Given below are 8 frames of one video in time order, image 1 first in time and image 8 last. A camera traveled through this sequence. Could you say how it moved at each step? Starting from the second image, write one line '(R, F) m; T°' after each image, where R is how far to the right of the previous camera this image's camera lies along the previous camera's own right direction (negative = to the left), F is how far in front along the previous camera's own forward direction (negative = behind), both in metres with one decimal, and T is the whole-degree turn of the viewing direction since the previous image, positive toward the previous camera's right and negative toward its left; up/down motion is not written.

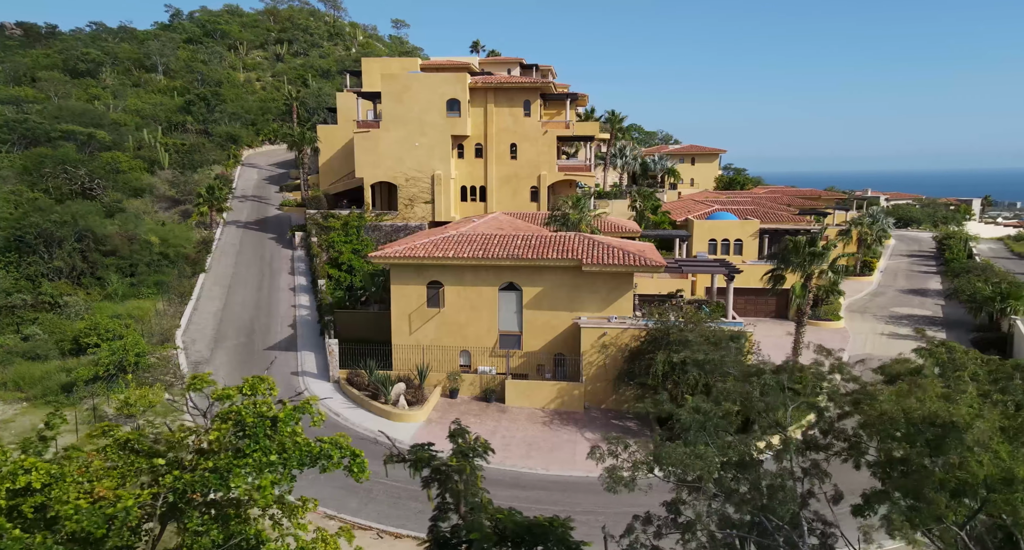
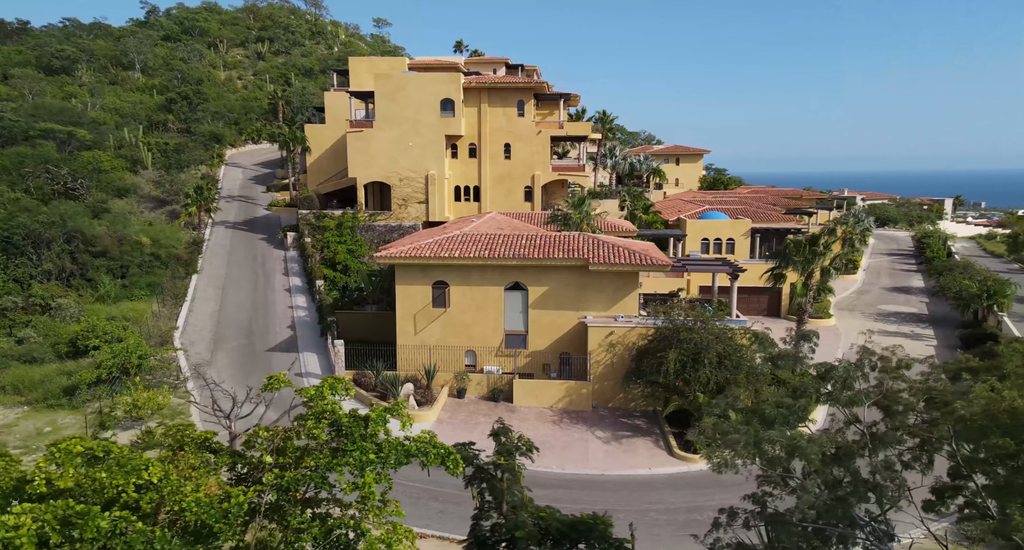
(-1.0, -0.1) m; +2°
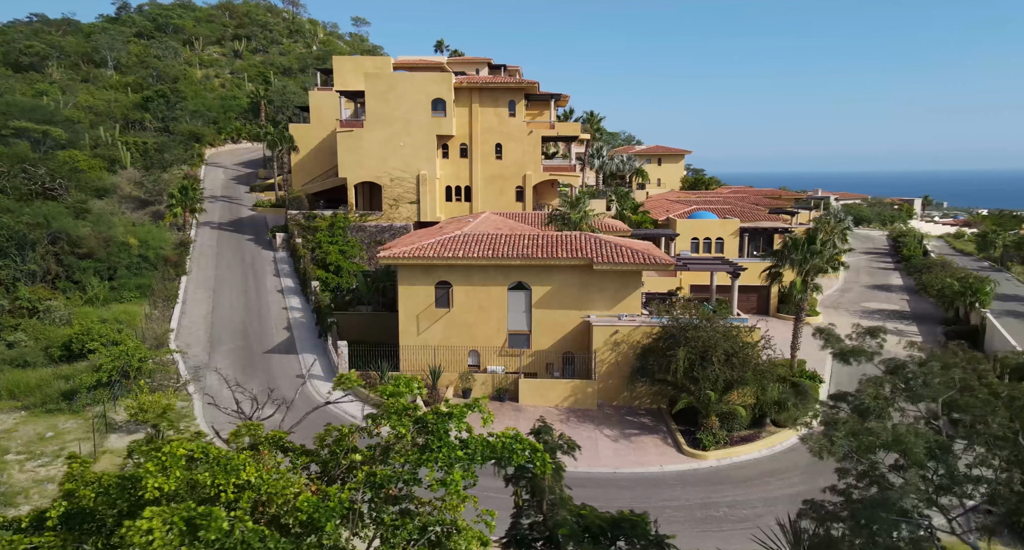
(-1.1, -0.1) m; +2°
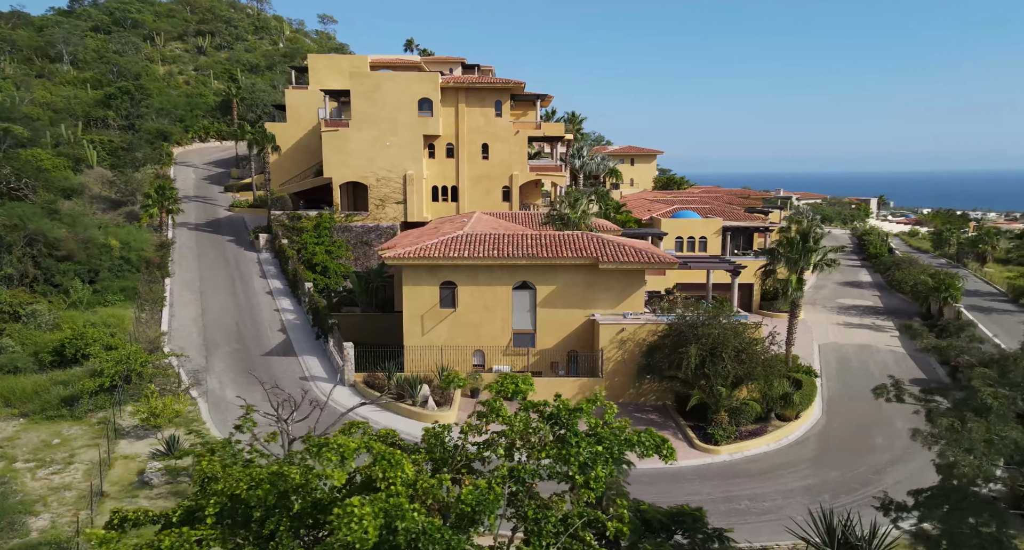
(-1.6, -0.2) m; +3°
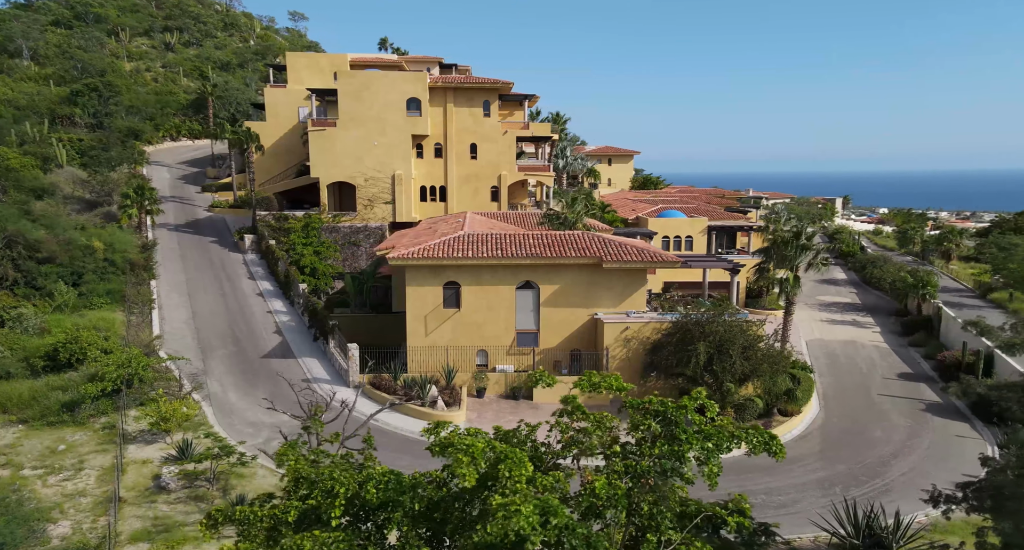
(-1.4, -0.1) m; +3°
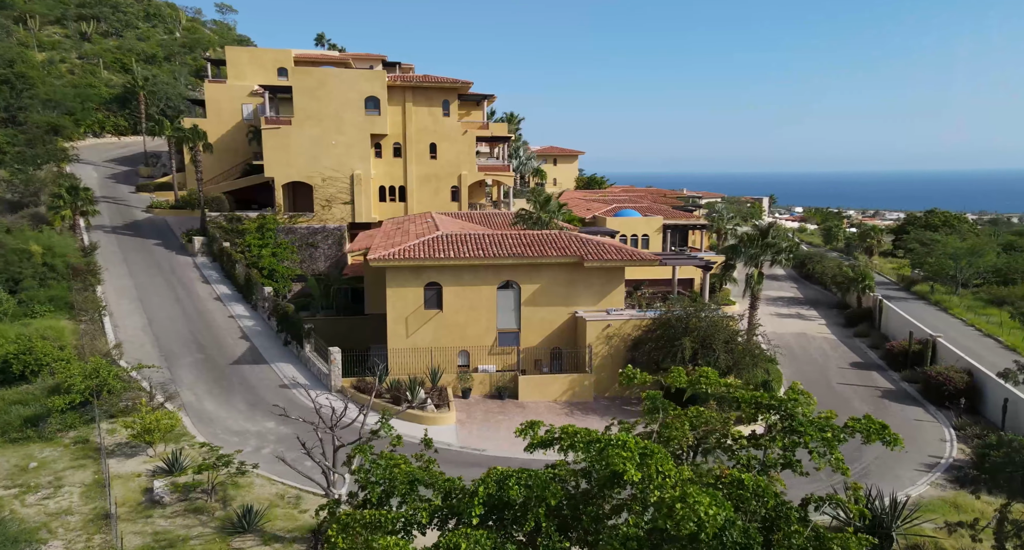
(-1.9, 0.0) m; +6°
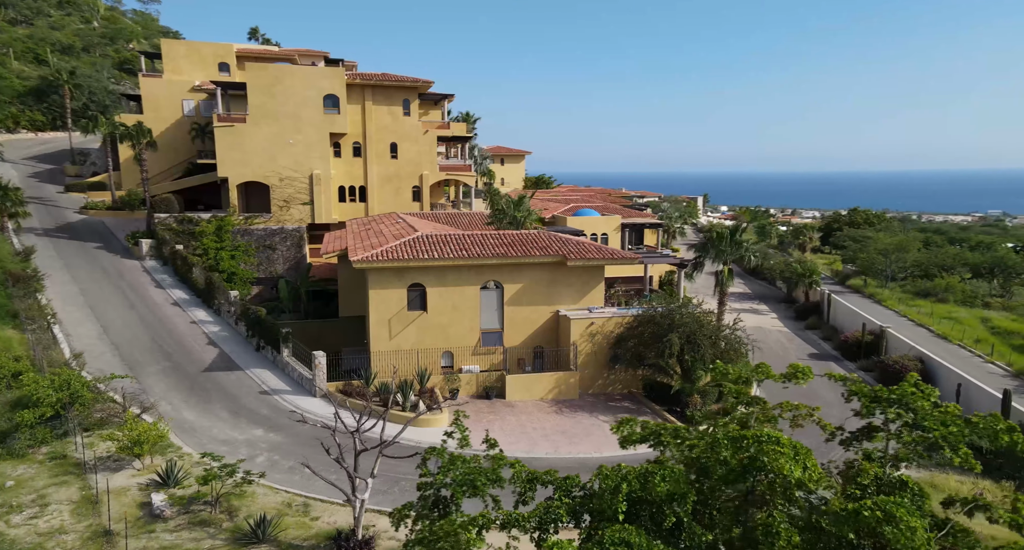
(-1.9, 0.0) m; +6°
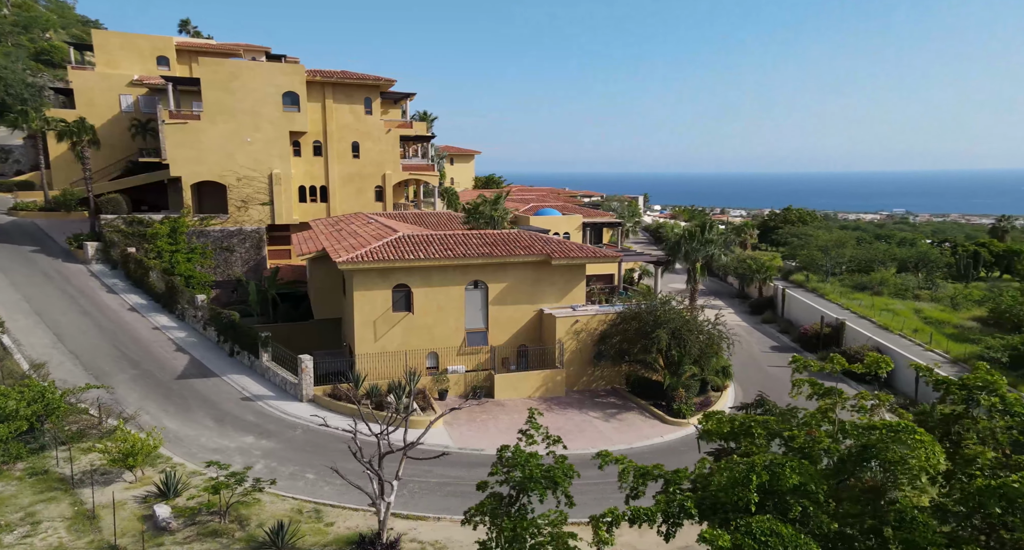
(-1.9, 0.0) m; +5°
